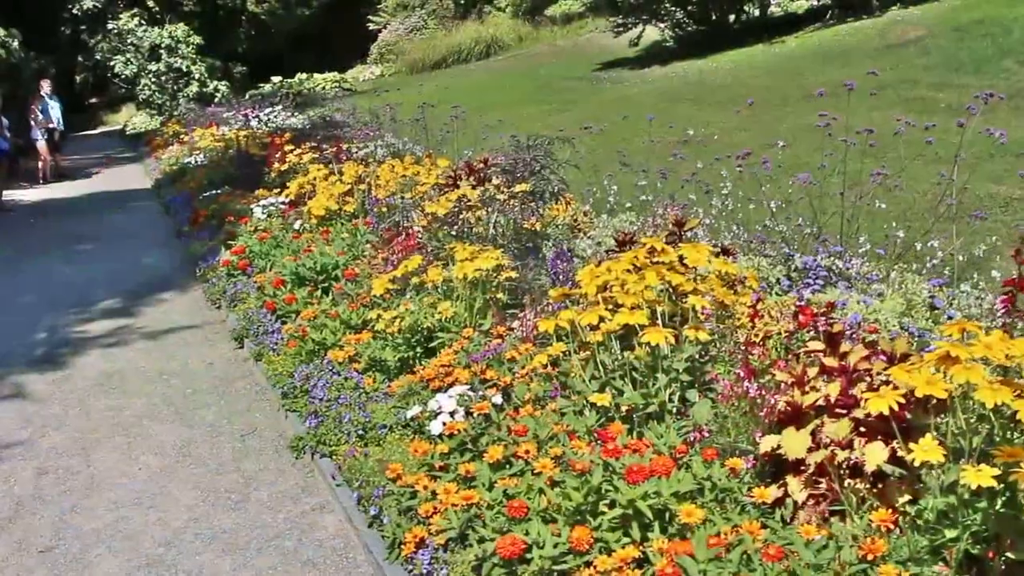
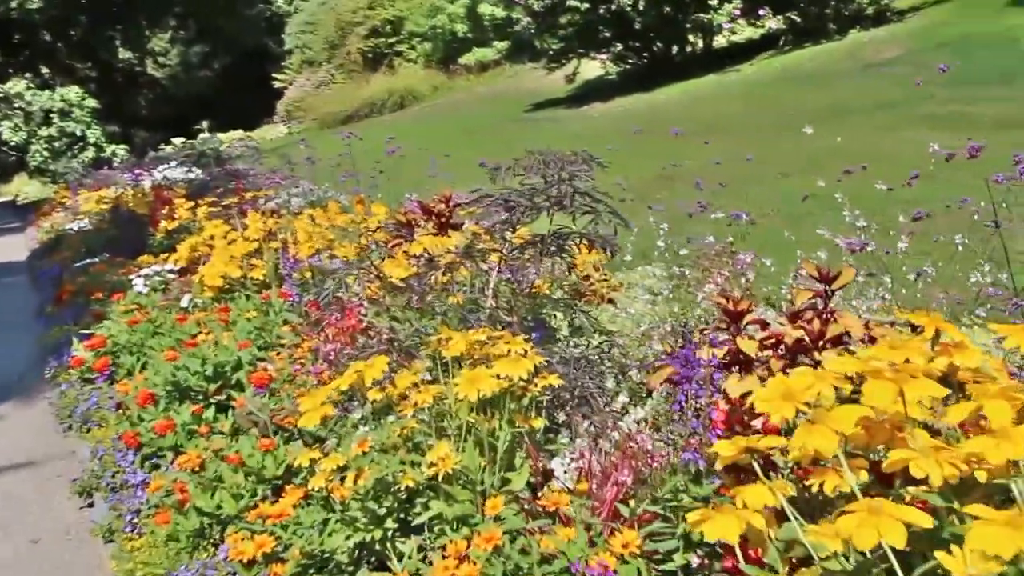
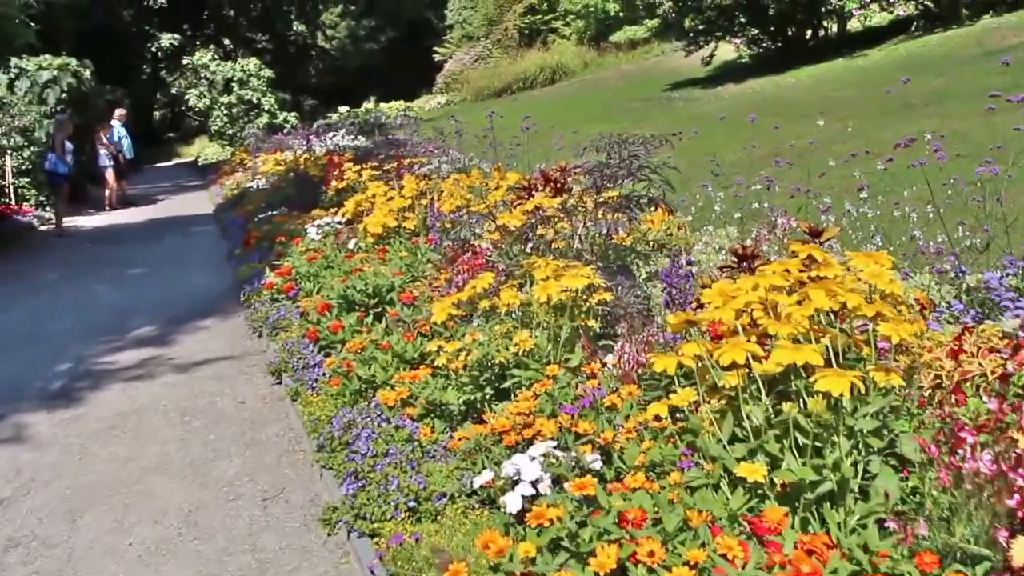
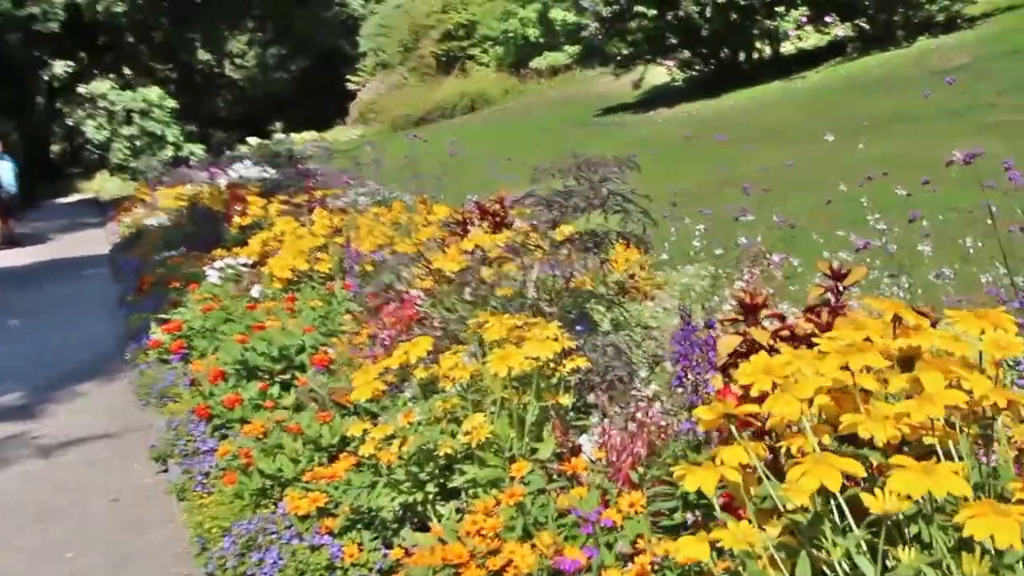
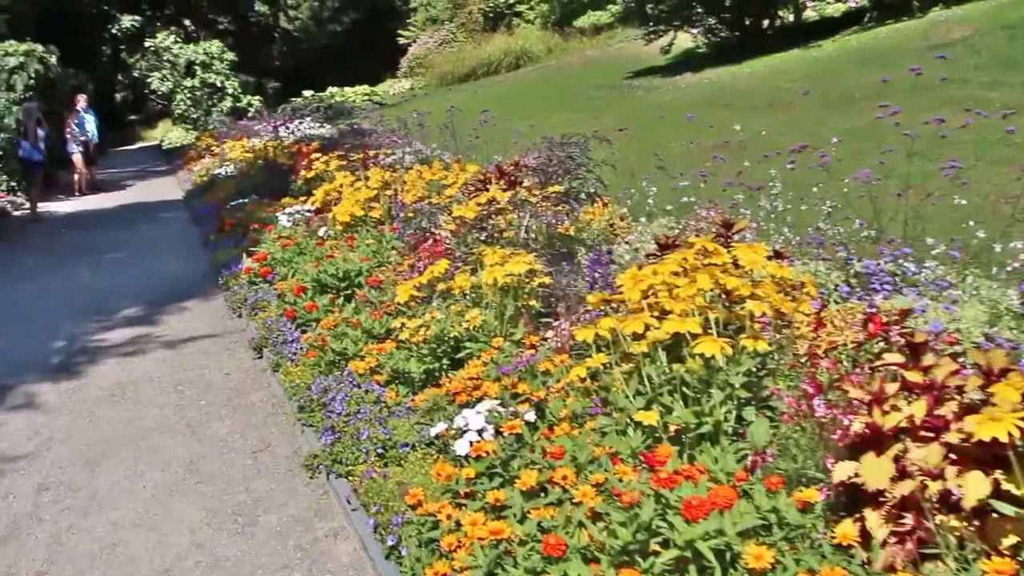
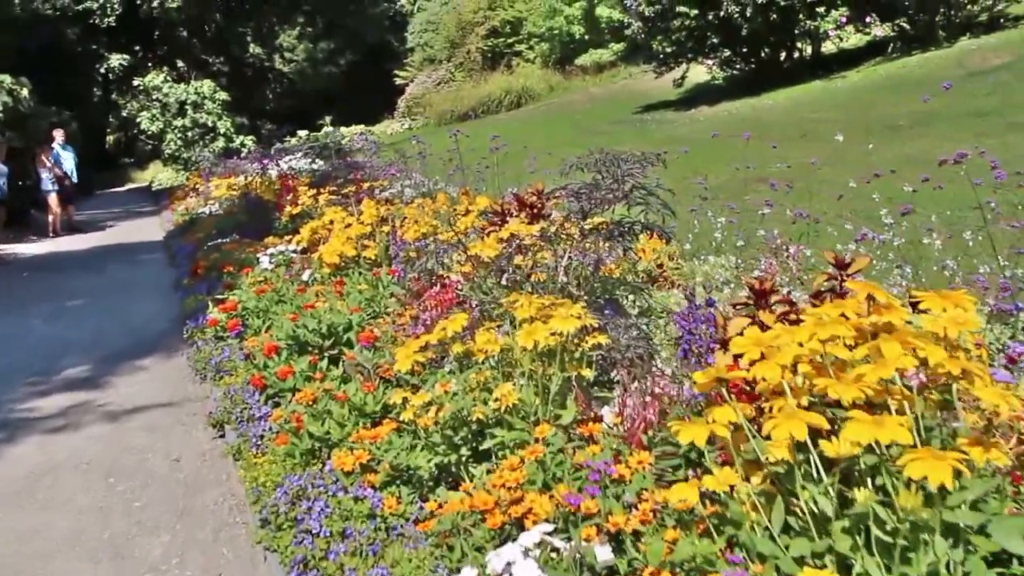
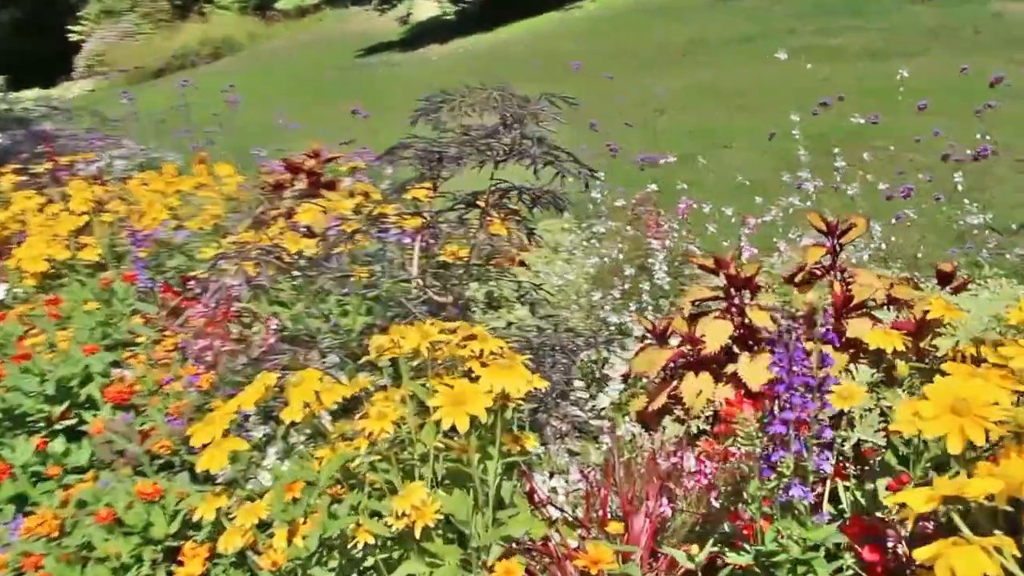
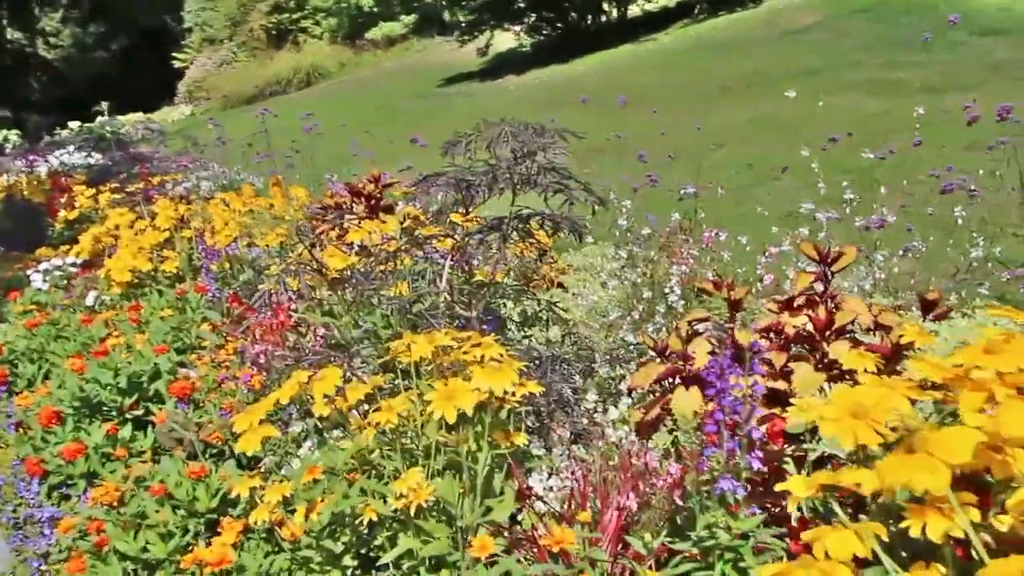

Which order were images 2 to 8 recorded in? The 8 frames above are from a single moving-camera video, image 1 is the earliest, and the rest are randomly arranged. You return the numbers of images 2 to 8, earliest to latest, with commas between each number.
5, 3, 6, 4, 2, 8, 7
